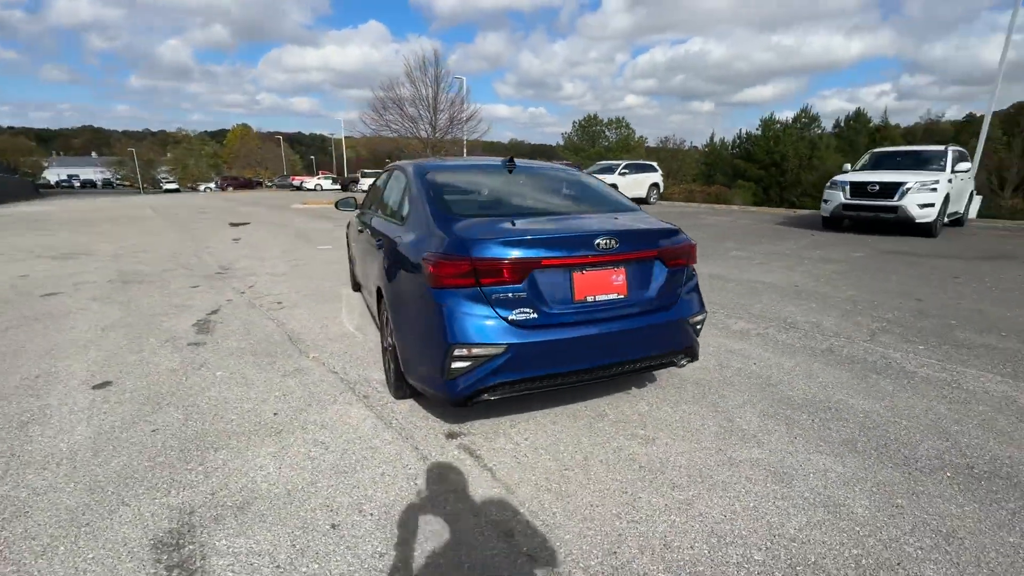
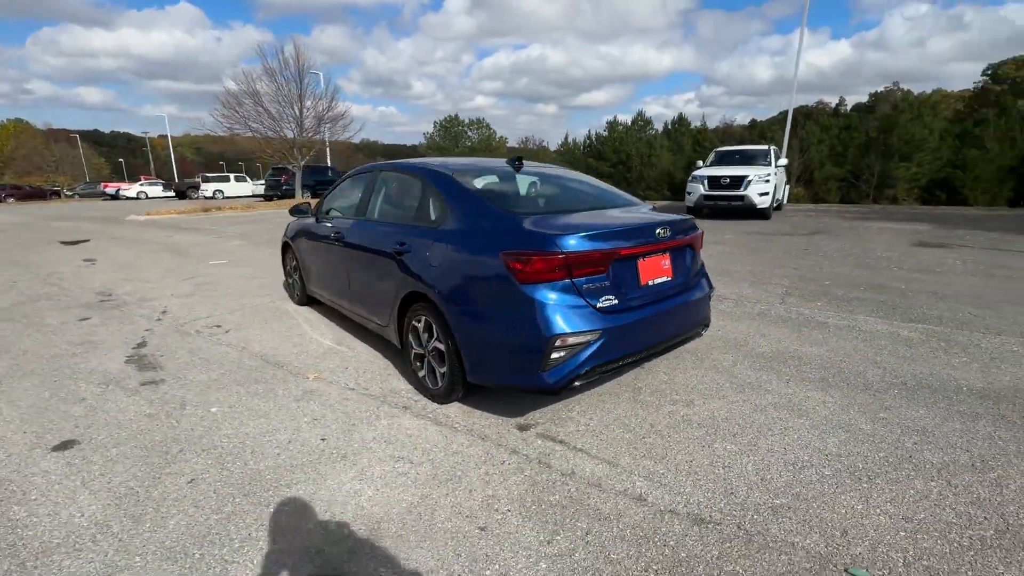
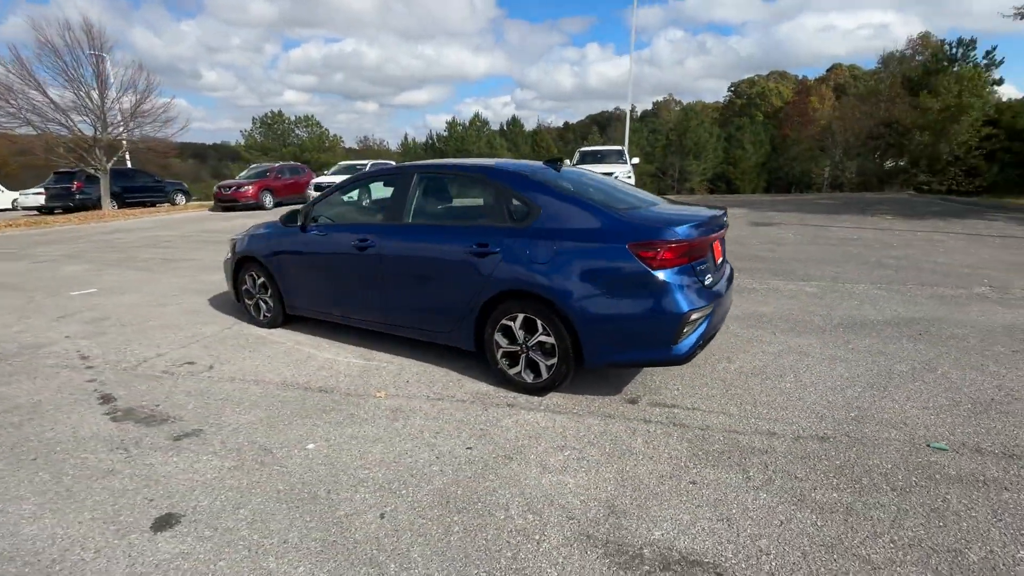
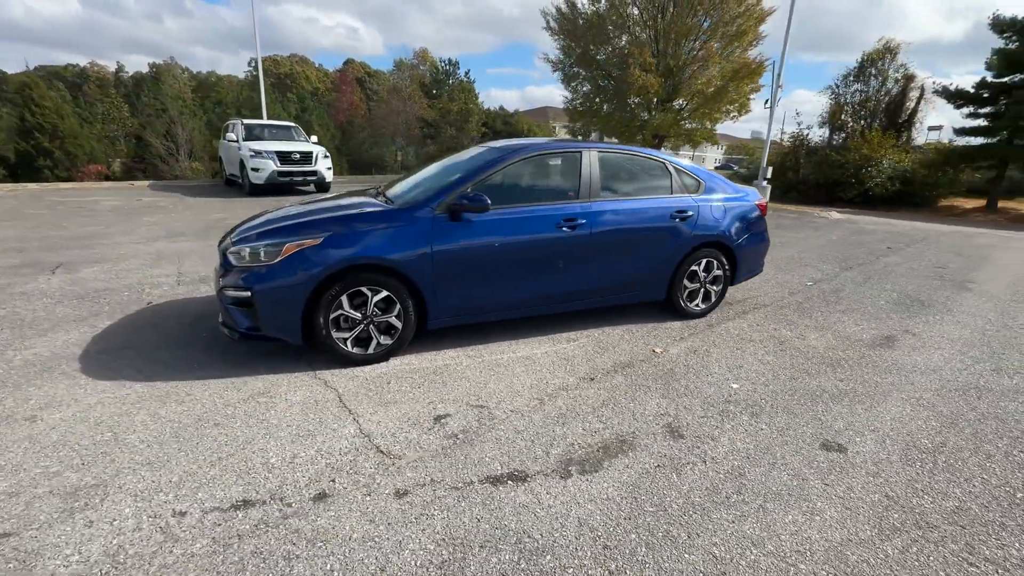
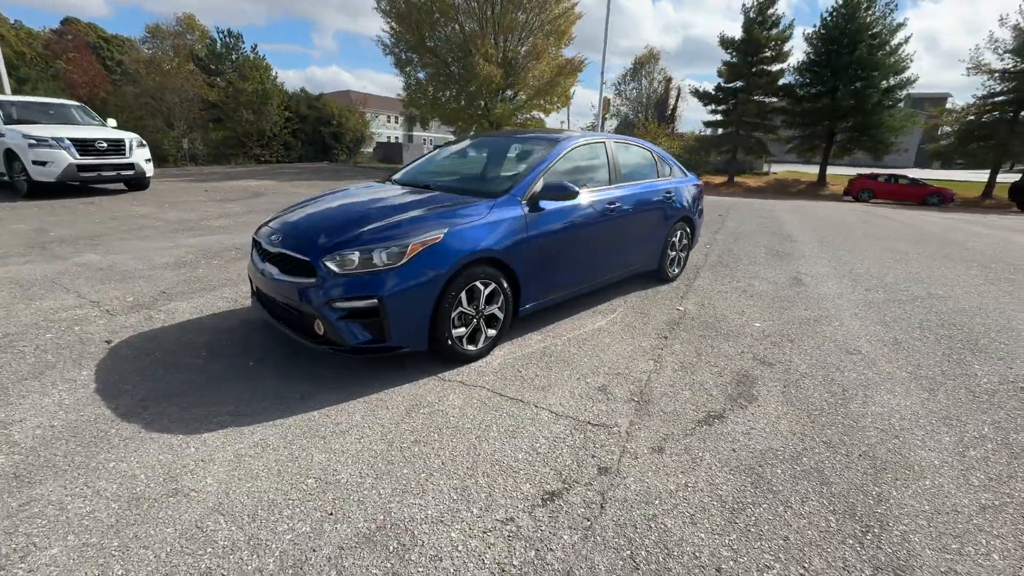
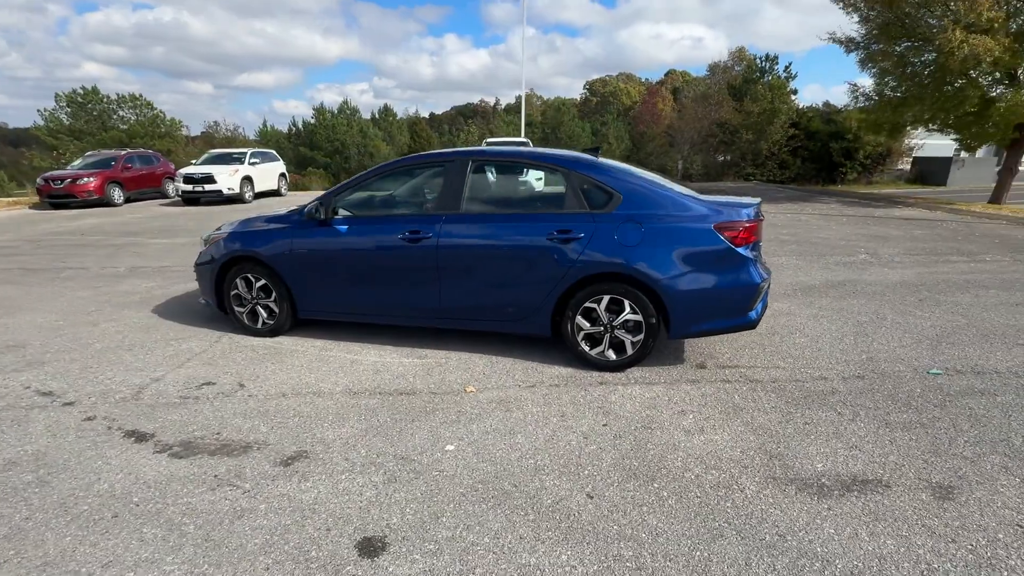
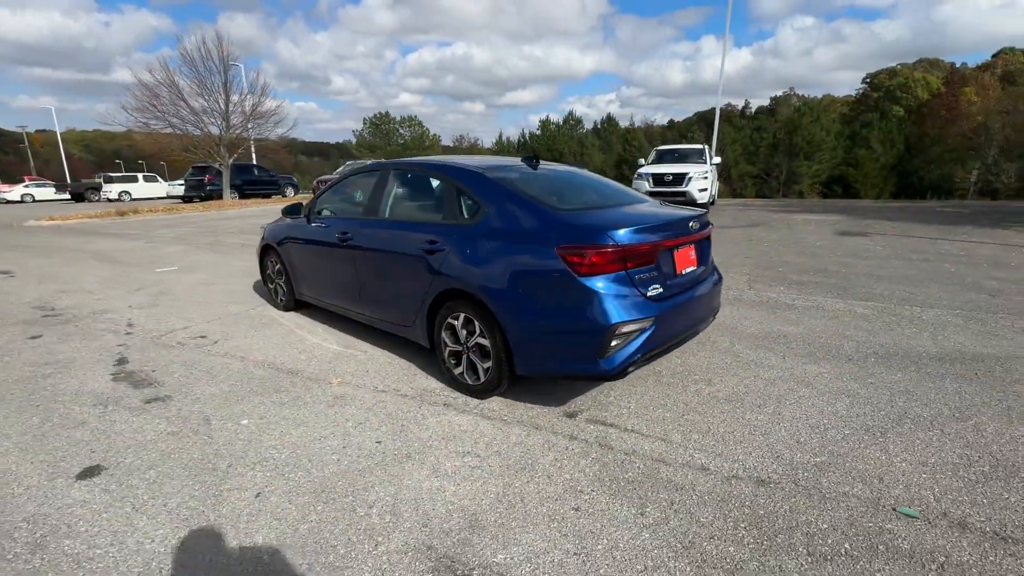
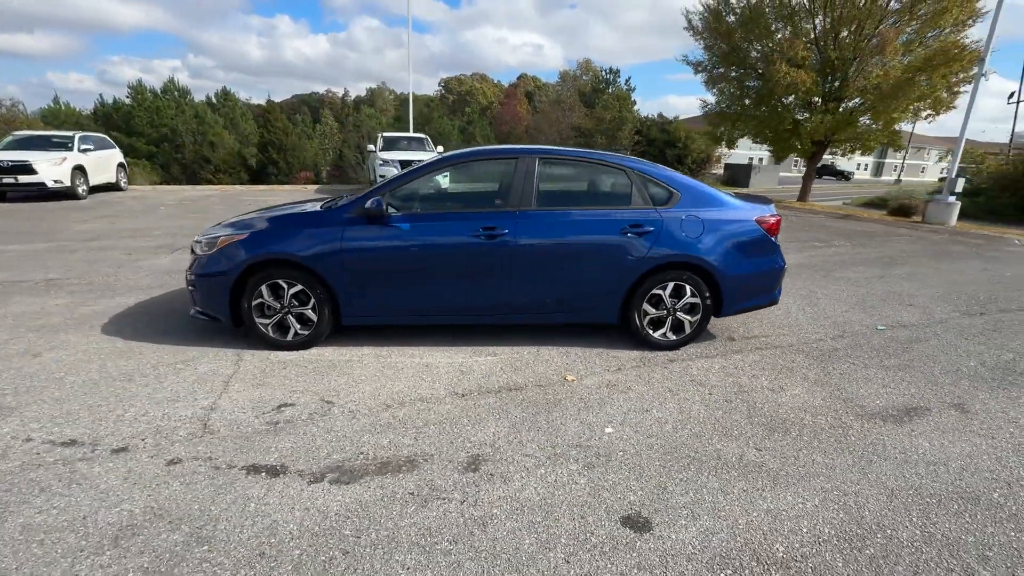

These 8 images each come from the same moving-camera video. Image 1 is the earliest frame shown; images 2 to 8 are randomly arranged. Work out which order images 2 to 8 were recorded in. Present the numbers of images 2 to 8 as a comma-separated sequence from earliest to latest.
2, 7, 3, 6, 8, 4, 5
